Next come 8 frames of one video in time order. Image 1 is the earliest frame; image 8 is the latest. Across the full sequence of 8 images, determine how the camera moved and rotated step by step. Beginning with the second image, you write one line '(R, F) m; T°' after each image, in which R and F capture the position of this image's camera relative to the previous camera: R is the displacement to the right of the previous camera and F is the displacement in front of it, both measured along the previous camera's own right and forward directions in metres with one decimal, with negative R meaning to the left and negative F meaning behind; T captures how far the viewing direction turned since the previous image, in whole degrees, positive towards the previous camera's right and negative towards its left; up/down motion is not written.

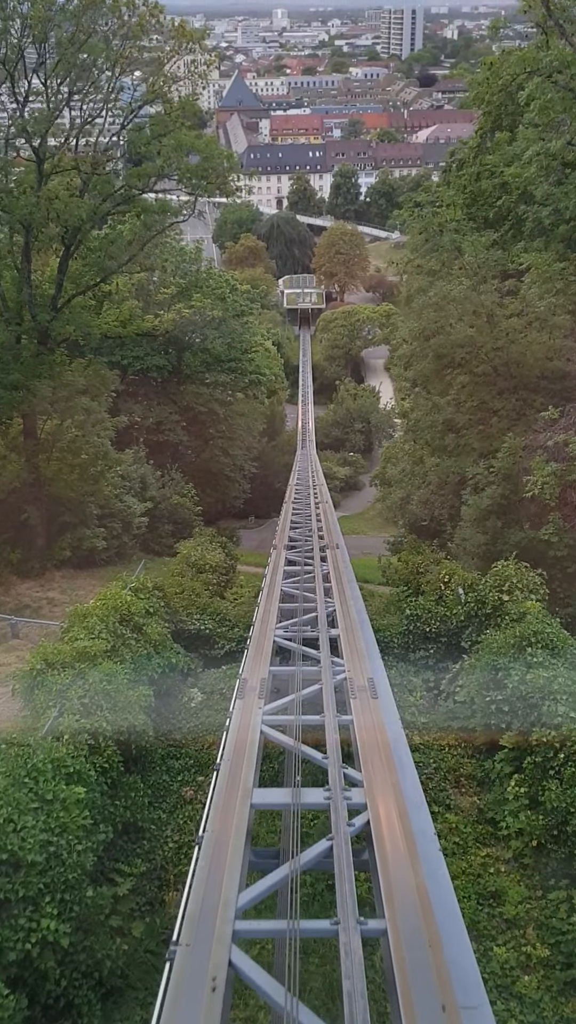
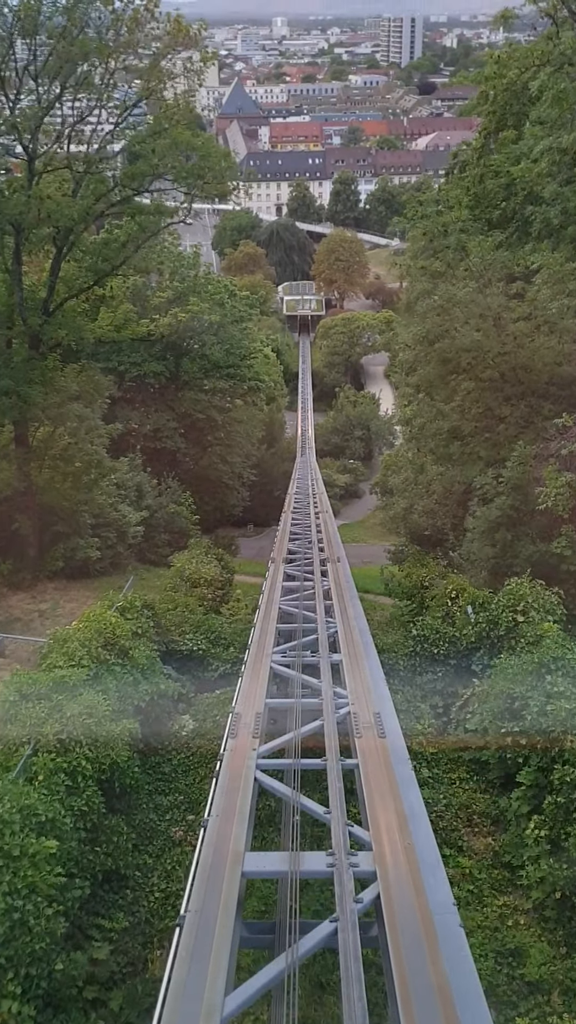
(0.0, +0.5) m; 0°
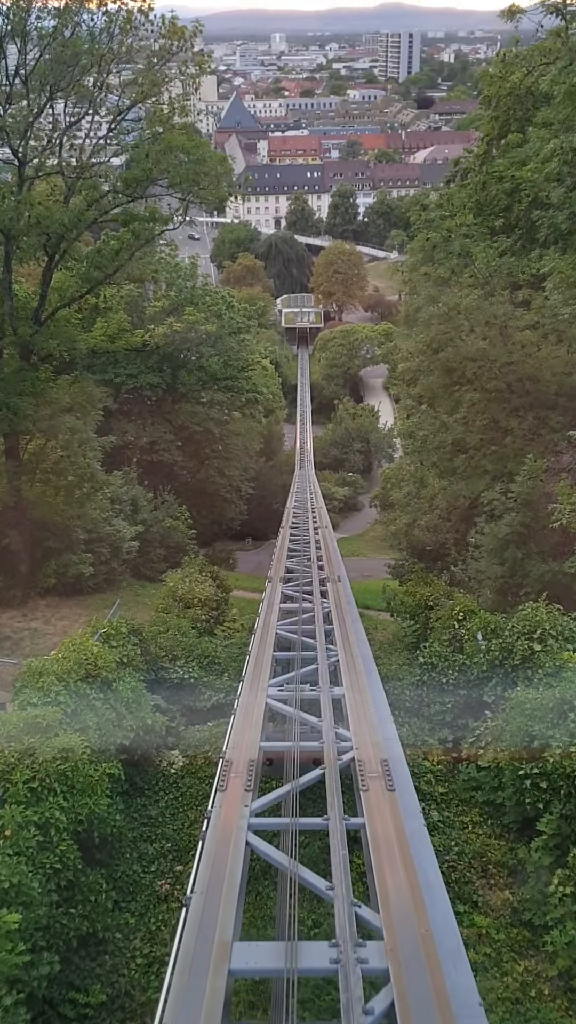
(0.0, +0.5) m; 0°
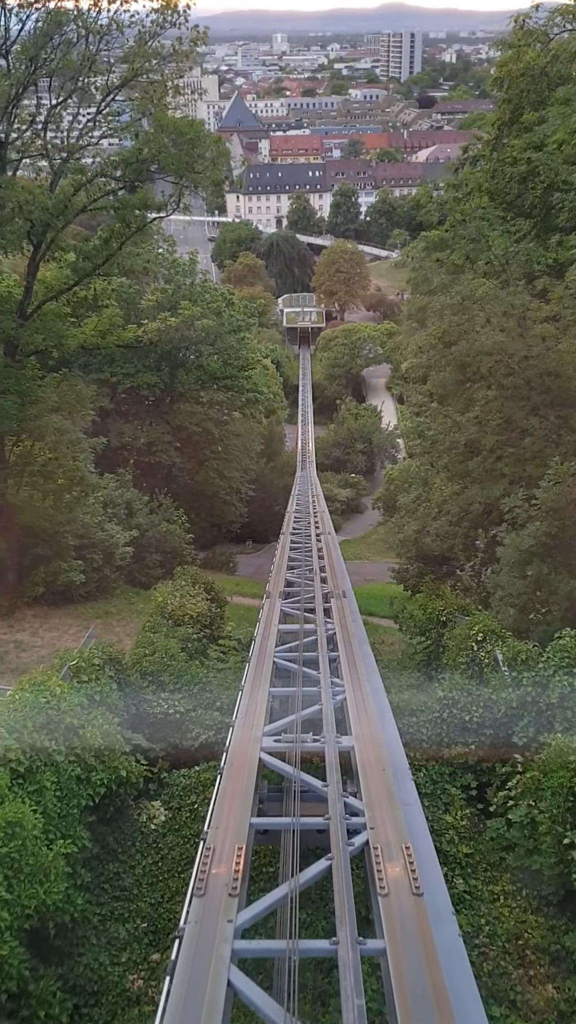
(0.0, +0.9) m; 0°
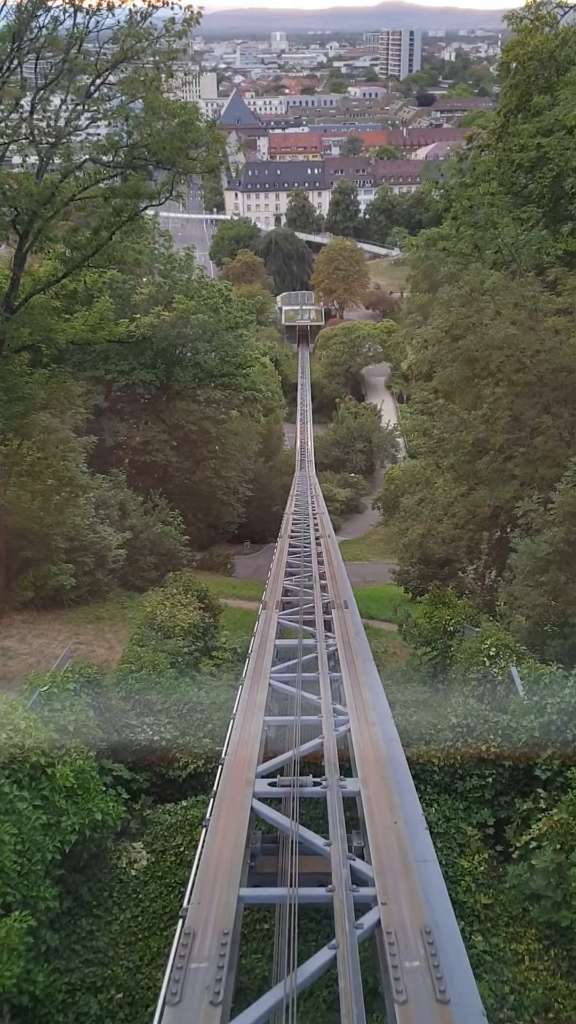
(0.0, +0.6) m; 0°
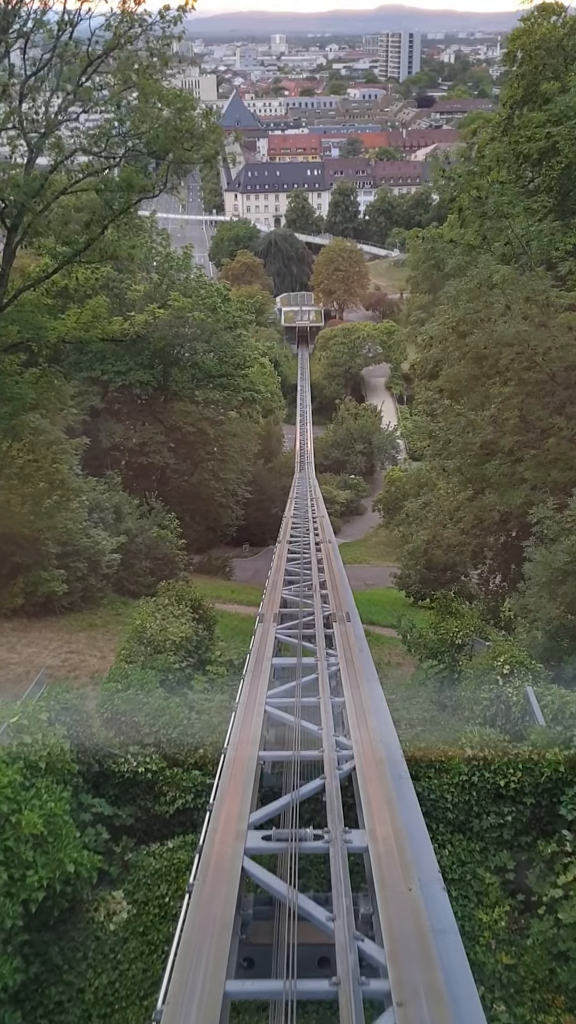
(0.0, +0.5) m; 0°
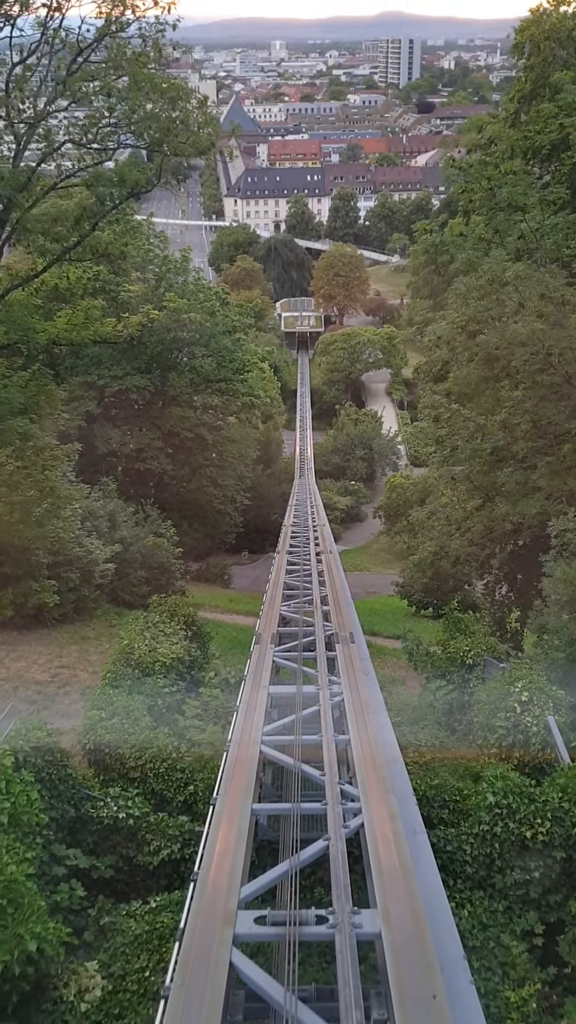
(0.0, +0.6) m; 0°
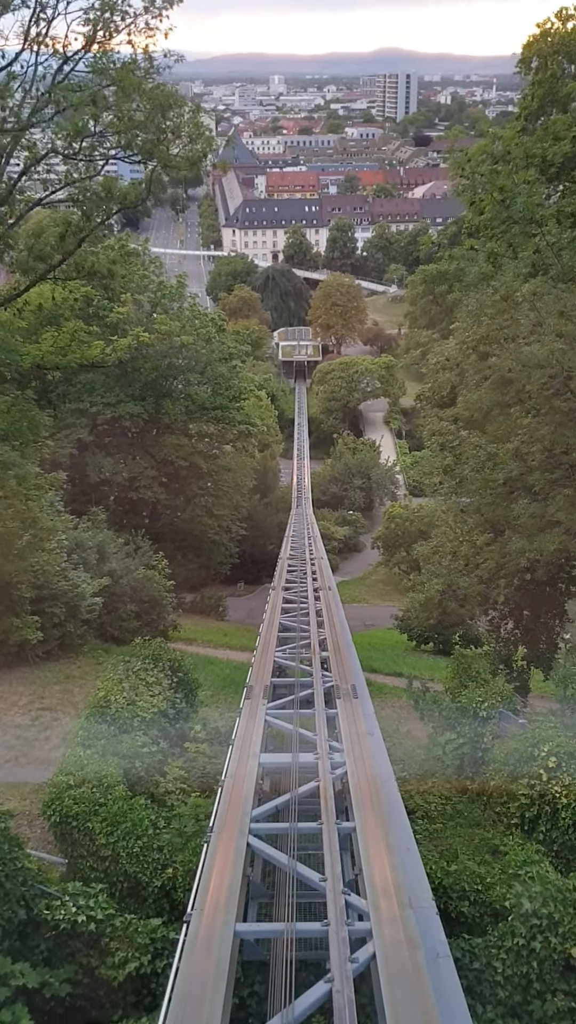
(0.0, +0.7) m; 0°
